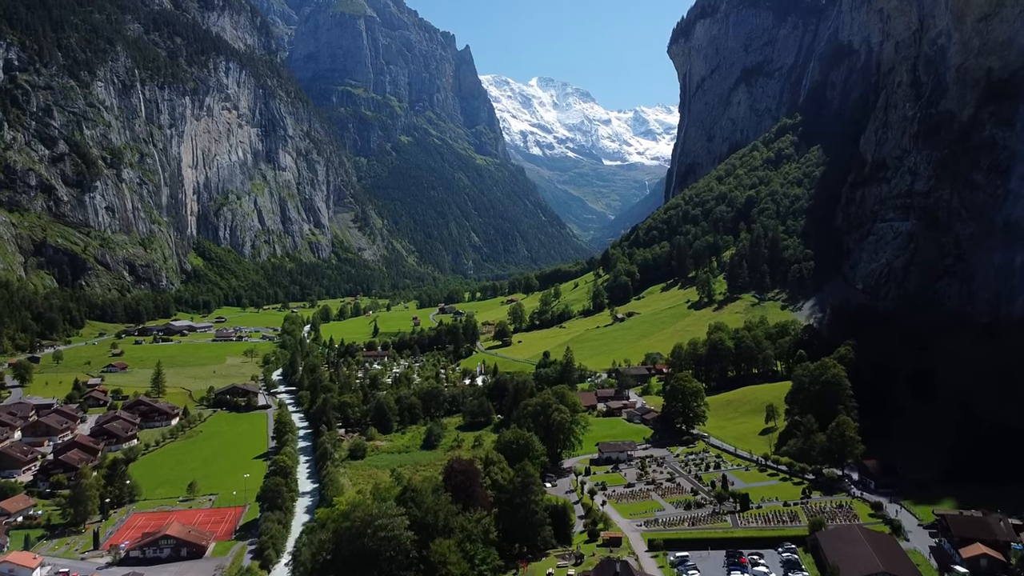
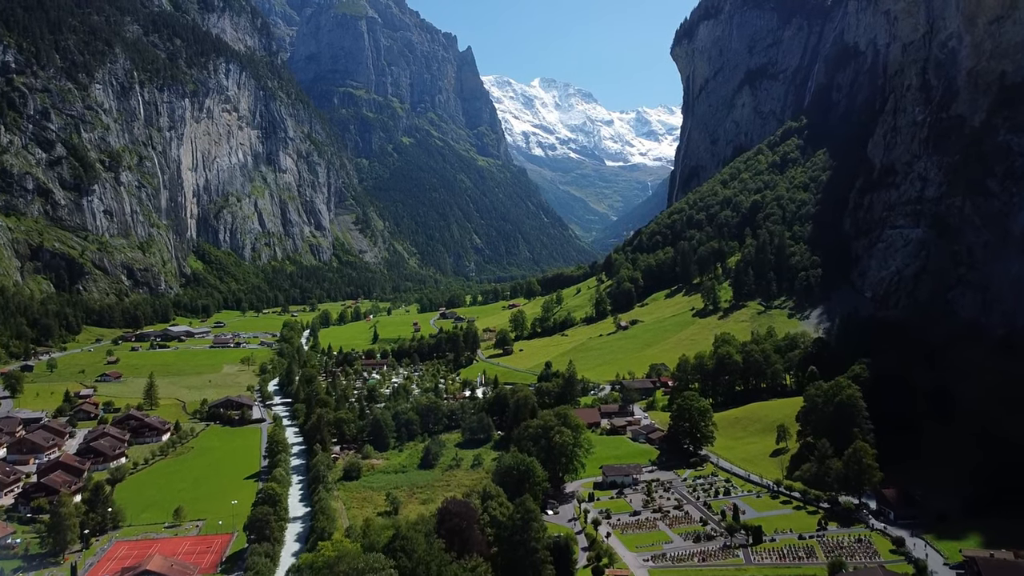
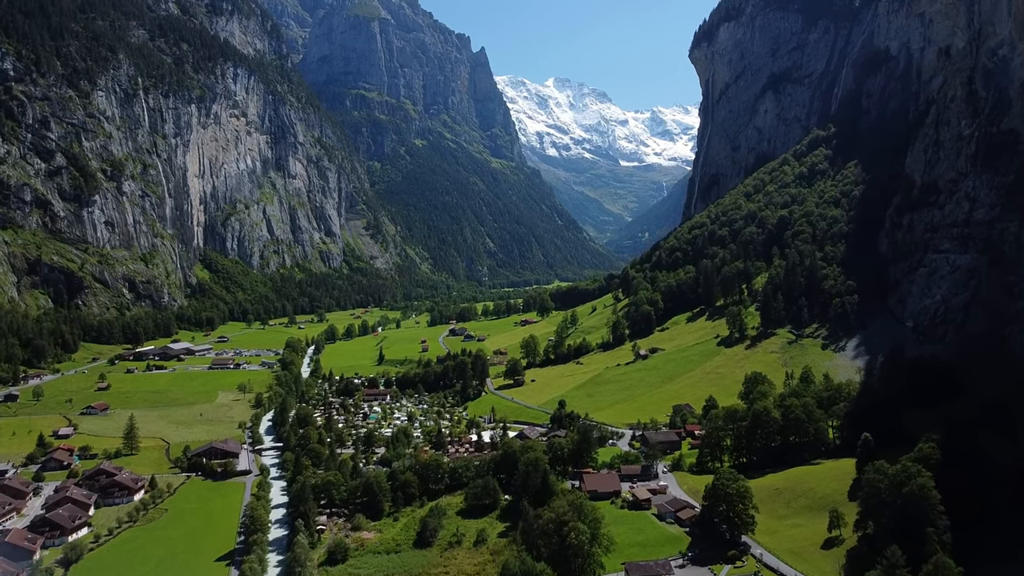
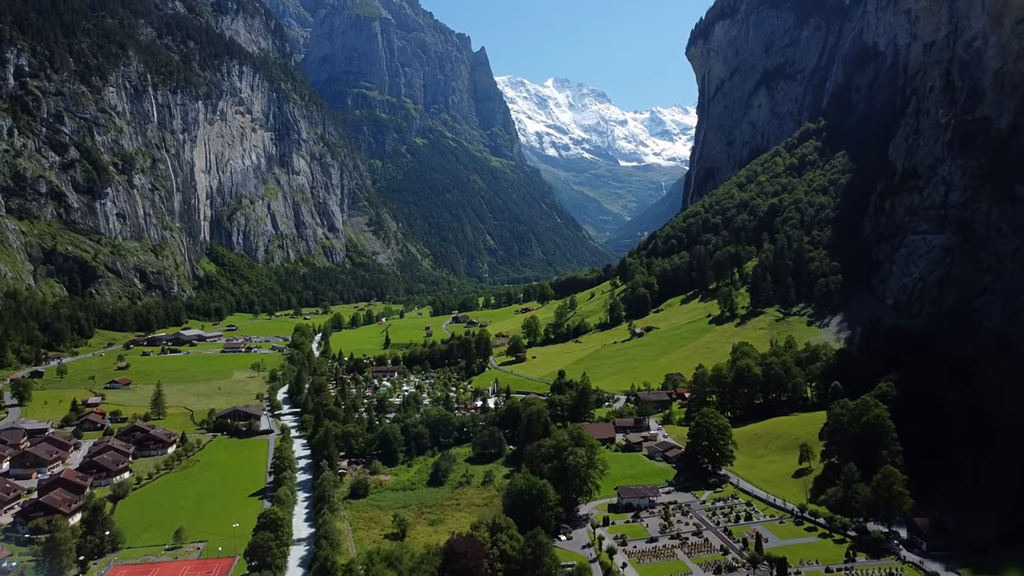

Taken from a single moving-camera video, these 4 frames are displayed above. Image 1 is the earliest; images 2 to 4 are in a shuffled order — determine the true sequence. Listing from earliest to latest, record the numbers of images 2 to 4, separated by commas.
2, 4, 3
